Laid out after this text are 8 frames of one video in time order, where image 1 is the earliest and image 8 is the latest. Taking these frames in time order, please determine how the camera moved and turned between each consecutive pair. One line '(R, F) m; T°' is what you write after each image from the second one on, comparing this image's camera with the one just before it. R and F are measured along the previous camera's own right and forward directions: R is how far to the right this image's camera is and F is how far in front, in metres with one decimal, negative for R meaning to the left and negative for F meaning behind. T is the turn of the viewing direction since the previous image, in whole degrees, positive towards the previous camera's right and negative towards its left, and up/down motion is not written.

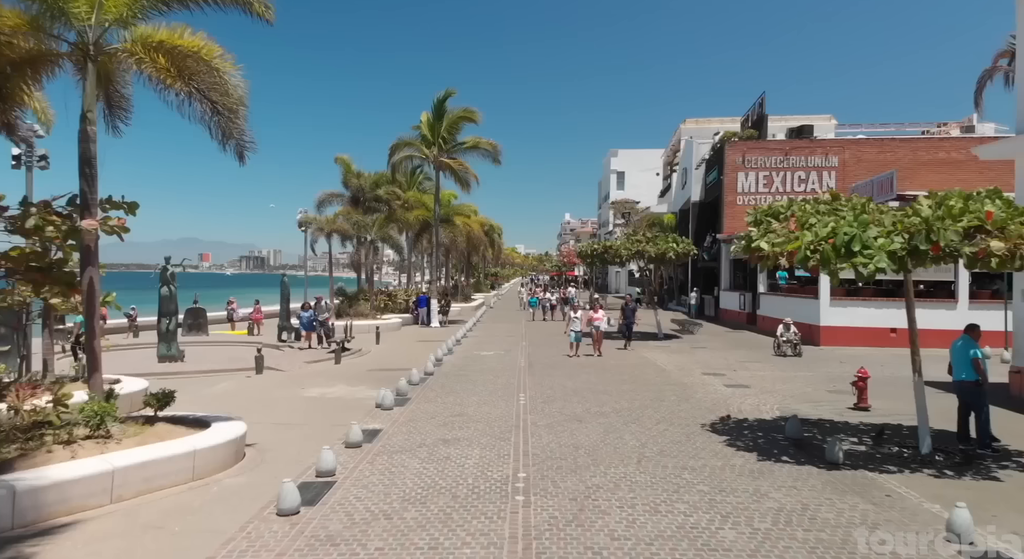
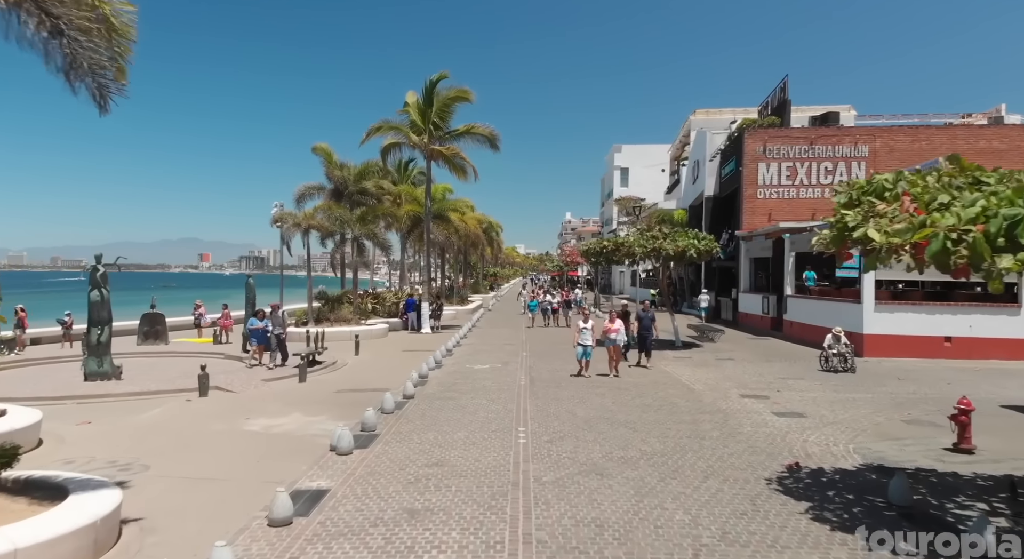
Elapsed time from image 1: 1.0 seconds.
(0.0, +2.5) m; 0°
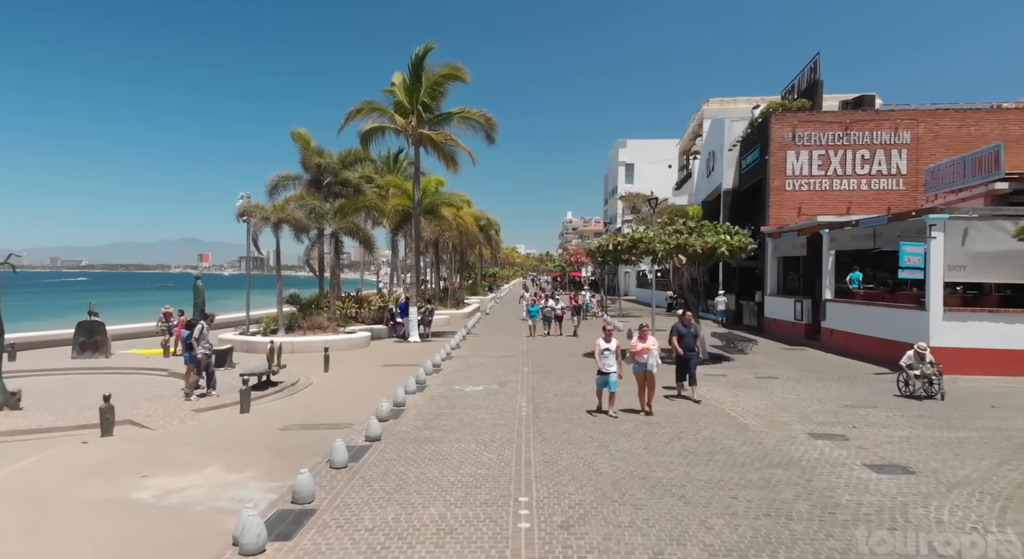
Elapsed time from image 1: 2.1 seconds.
(0.0, +2.8) m; 0°
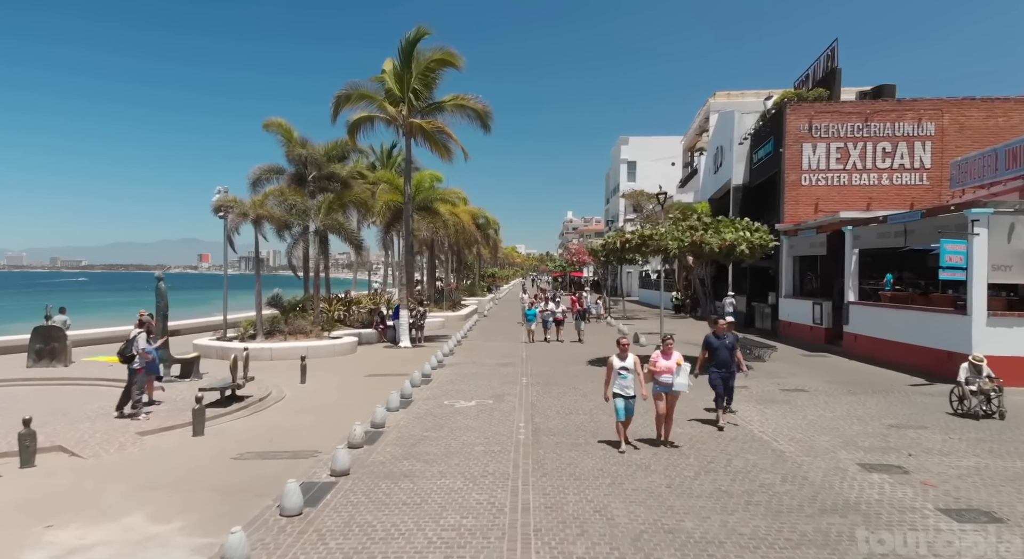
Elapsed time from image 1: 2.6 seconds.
(+0.1, +1.4) m; 0°
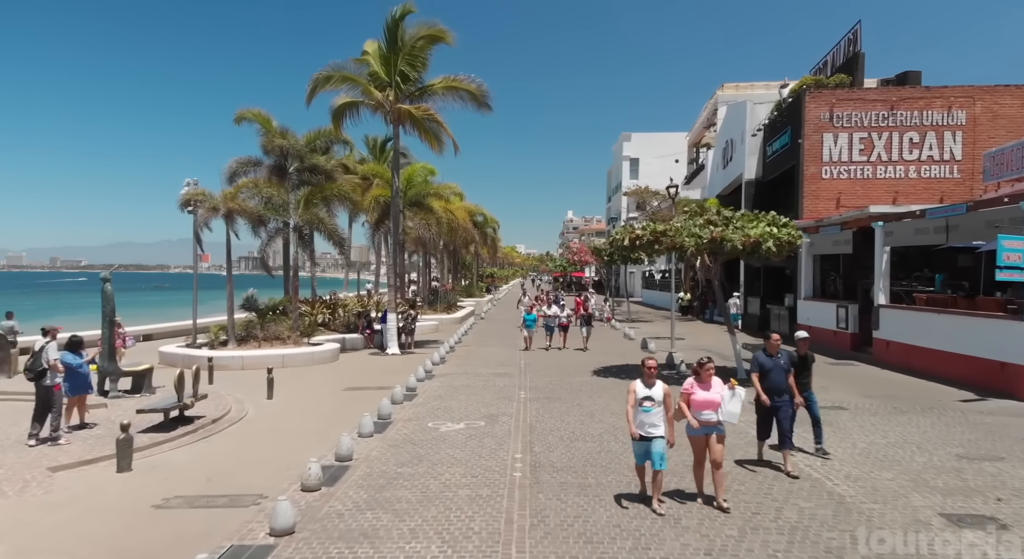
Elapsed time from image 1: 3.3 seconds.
(+0.1, +1.6) m; 0°
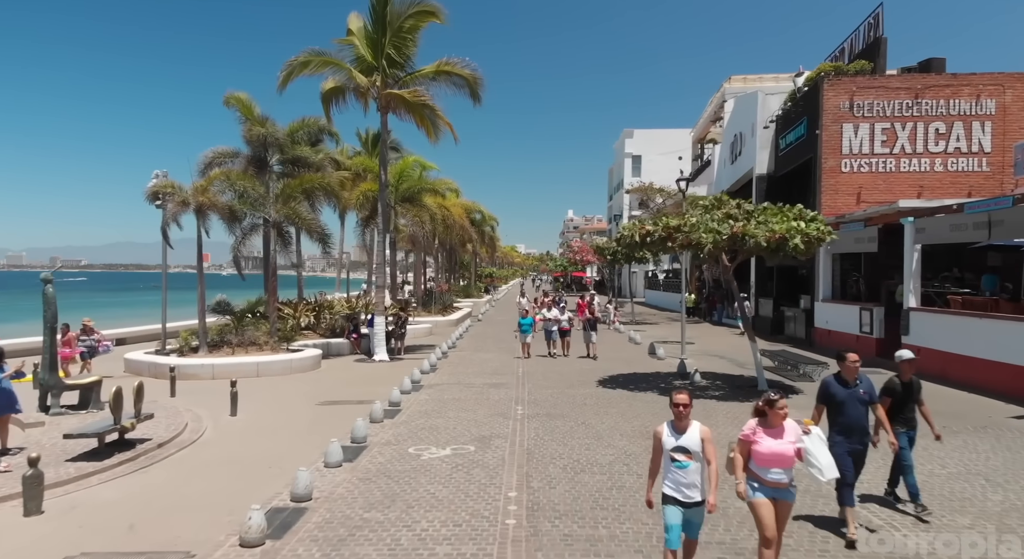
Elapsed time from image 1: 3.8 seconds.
(+0.1, +1.3) m; 0°
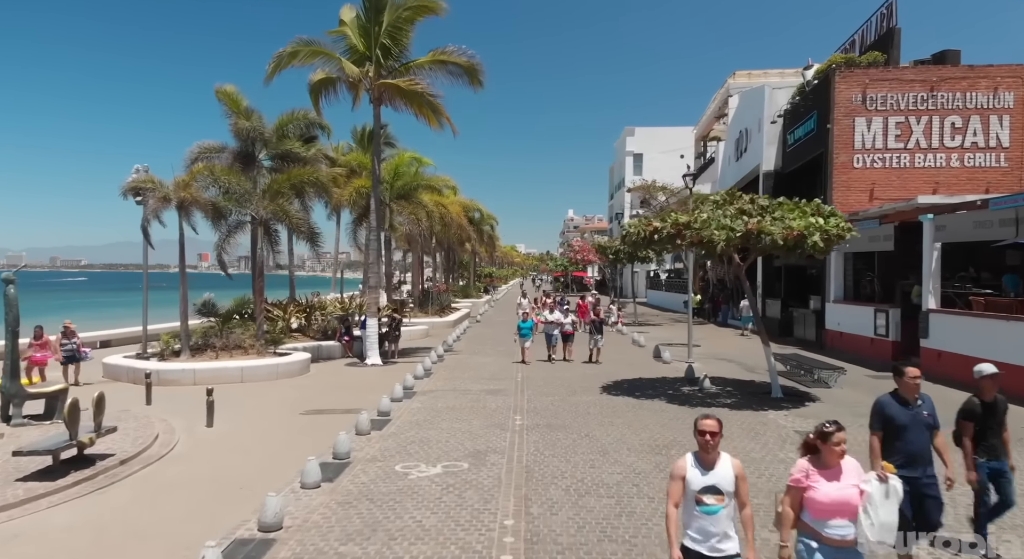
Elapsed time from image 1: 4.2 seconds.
(0.0, +0.7) m; 0°
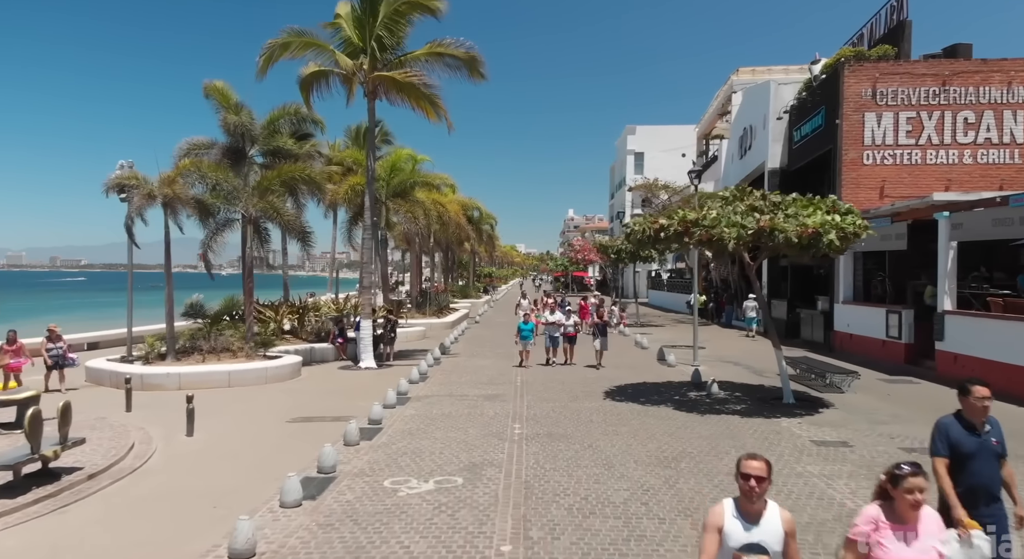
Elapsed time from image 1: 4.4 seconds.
(0.0, +0.5) m; 0°
